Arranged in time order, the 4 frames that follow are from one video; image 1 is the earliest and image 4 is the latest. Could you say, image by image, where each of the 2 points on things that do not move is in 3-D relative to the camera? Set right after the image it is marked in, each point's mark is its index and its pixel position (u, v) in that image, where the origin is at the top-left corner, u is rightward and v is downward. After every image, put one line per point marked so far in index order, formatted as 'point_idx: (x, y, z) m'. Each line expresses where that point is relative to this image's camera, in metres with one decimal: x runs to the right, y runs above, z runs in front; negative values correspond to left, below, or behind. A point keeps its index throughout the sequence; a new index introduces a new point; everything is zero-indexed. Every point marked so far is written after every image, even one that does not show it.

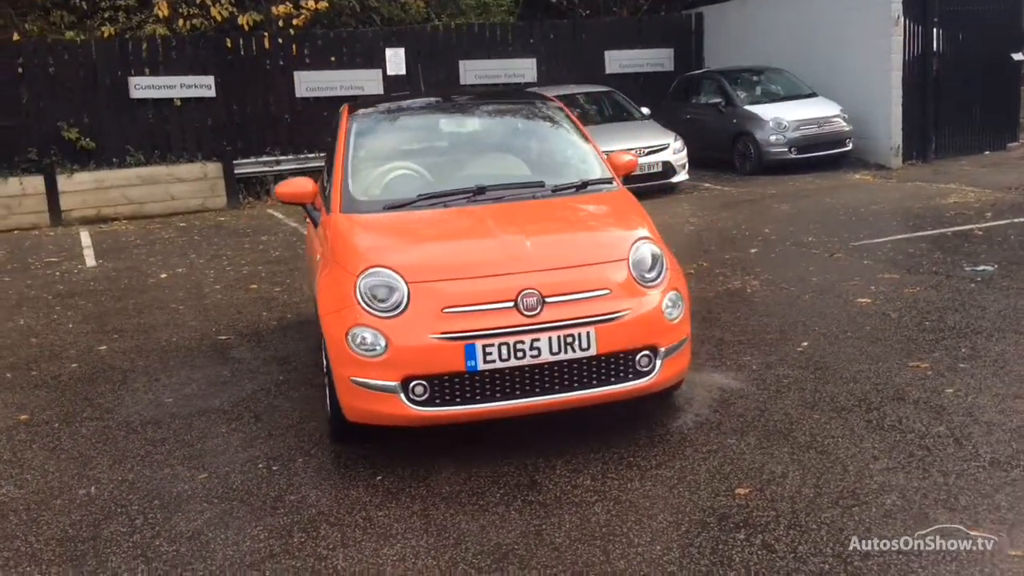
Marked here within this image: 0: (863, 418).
0: (+1.6, -0.6, +4.6) m
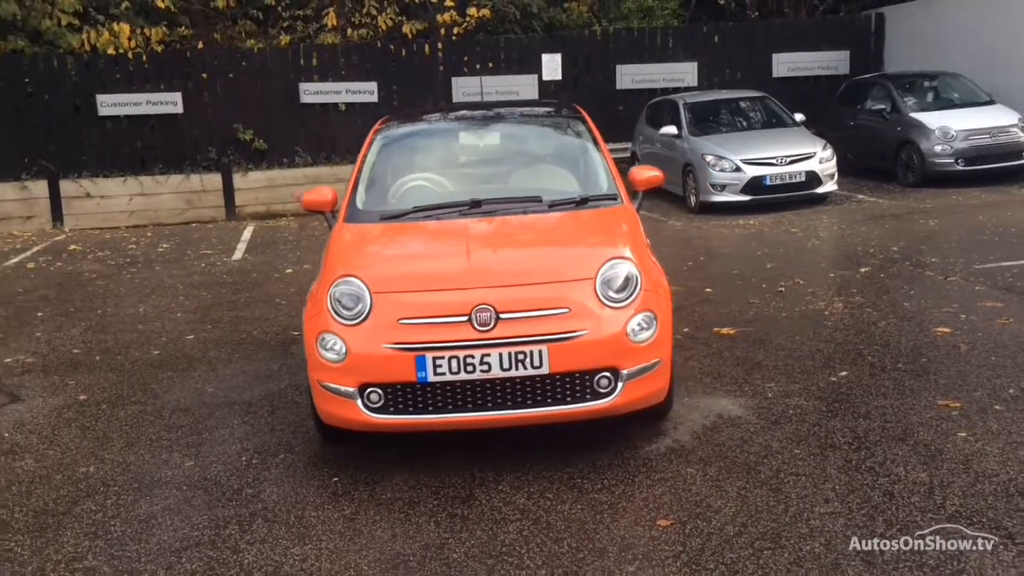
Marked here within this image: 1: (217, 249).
0: (+1.4, -0.7, +4.3) m
1: (-4.0, +0.5, +13.3) m
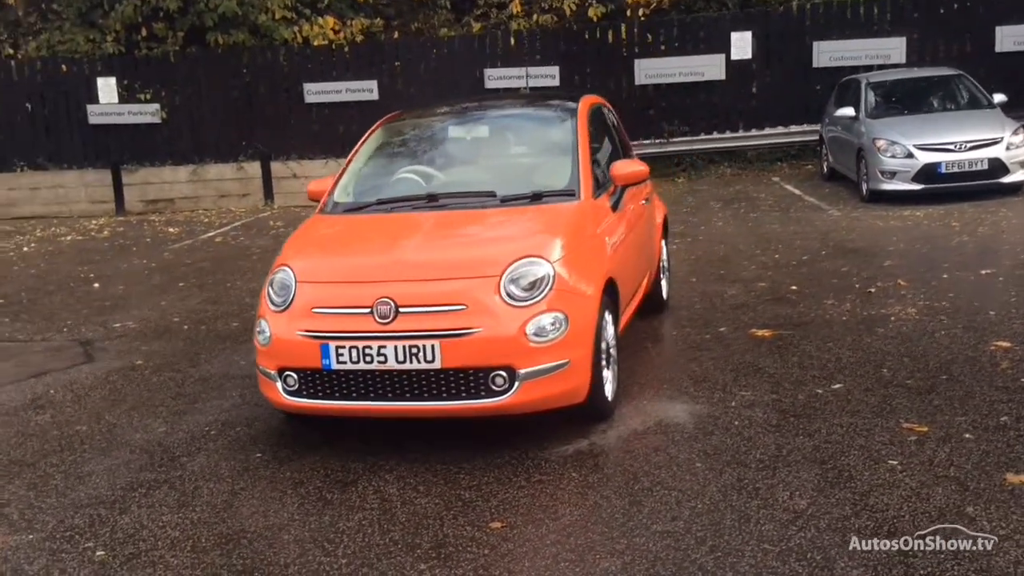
0: (+0.9, -0.8, +4.1) m
1: (-1.9, +0.8, +14.1) m
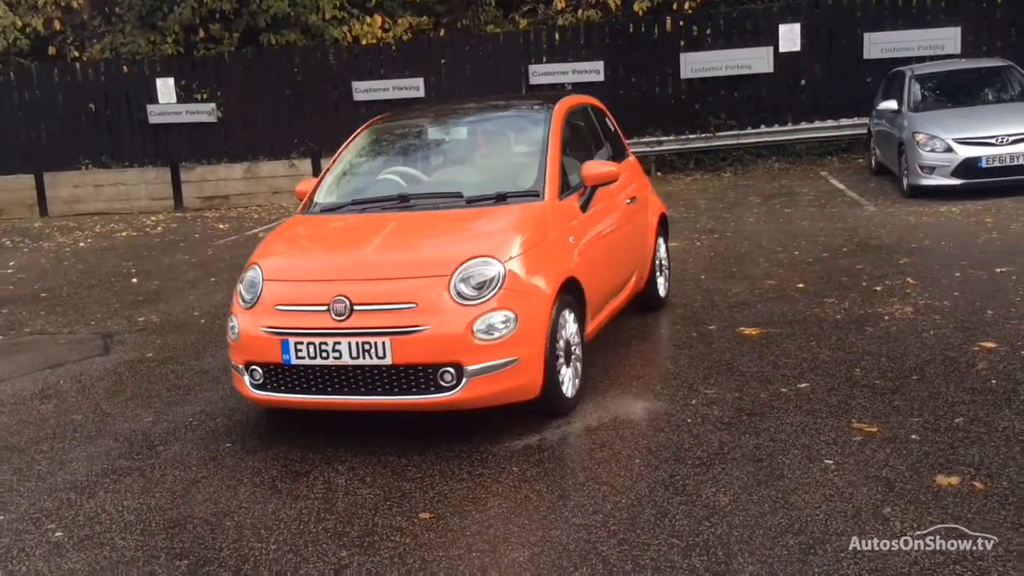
0: (+0.7, -0.8, +4.1) m
1: (-1.4, +0.9, +14.3) m
